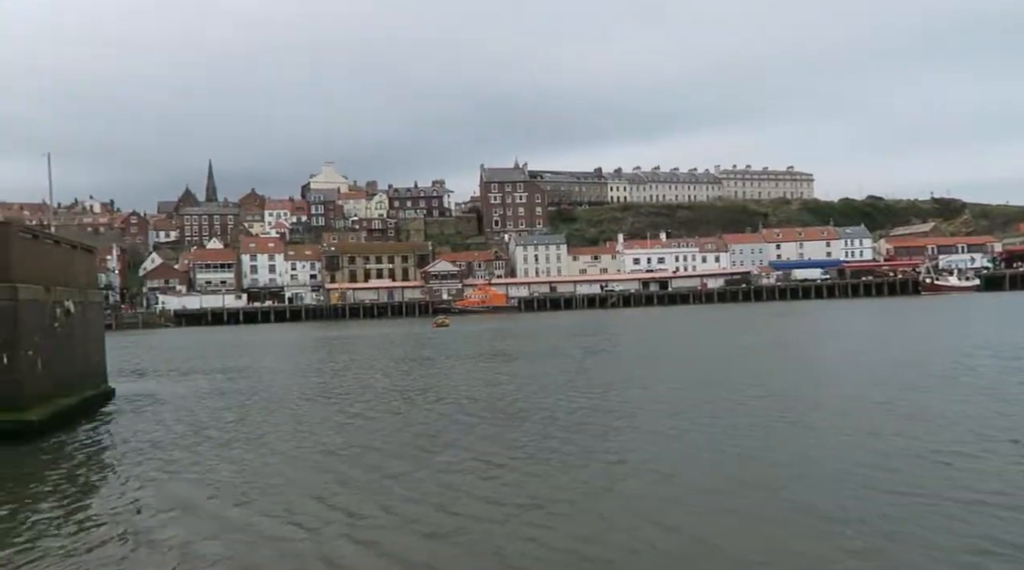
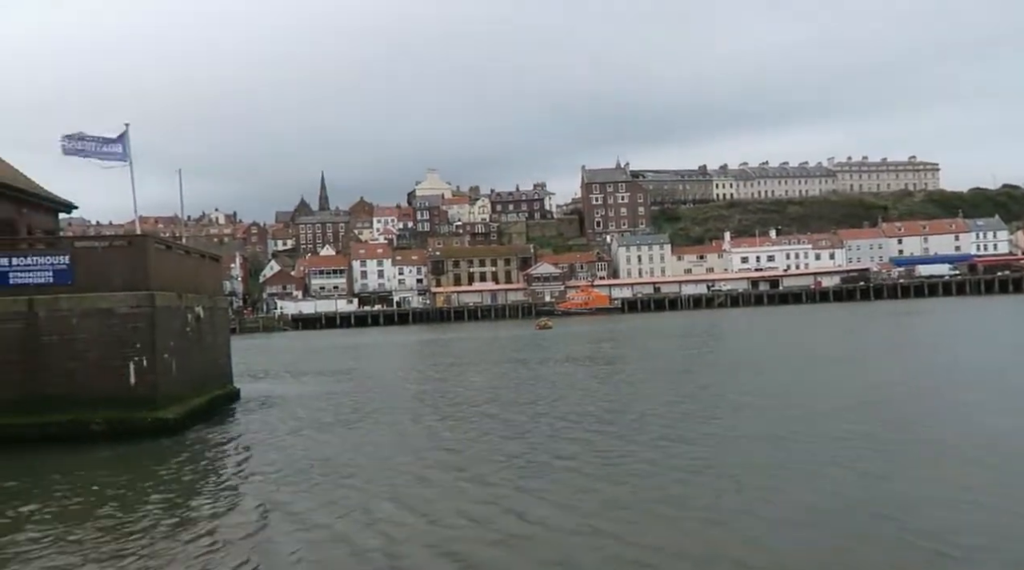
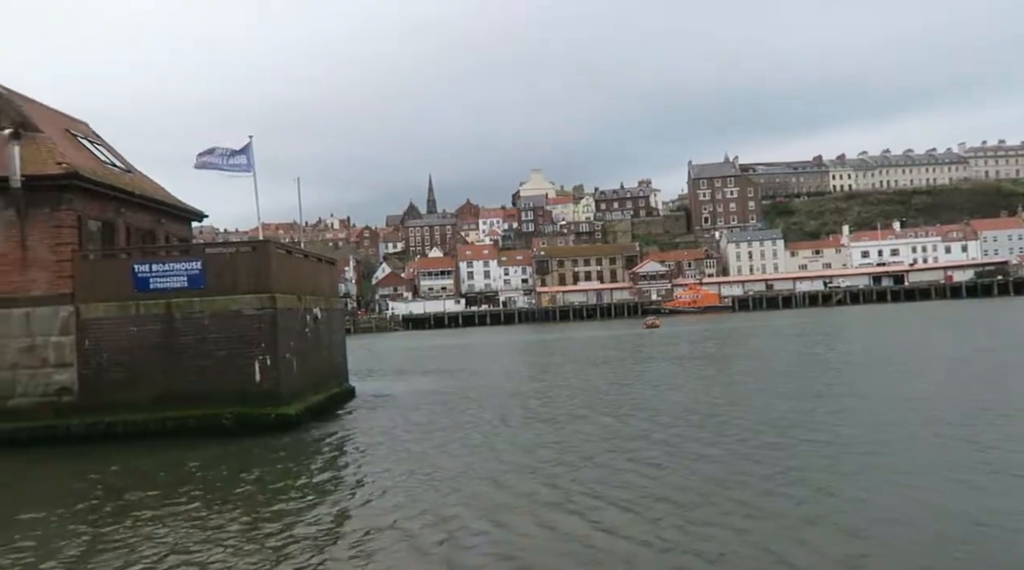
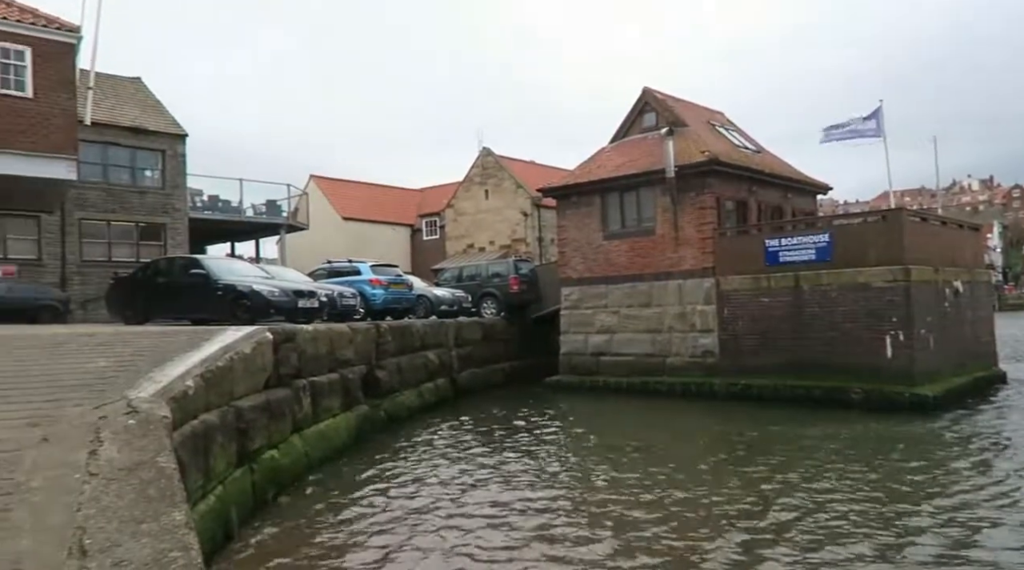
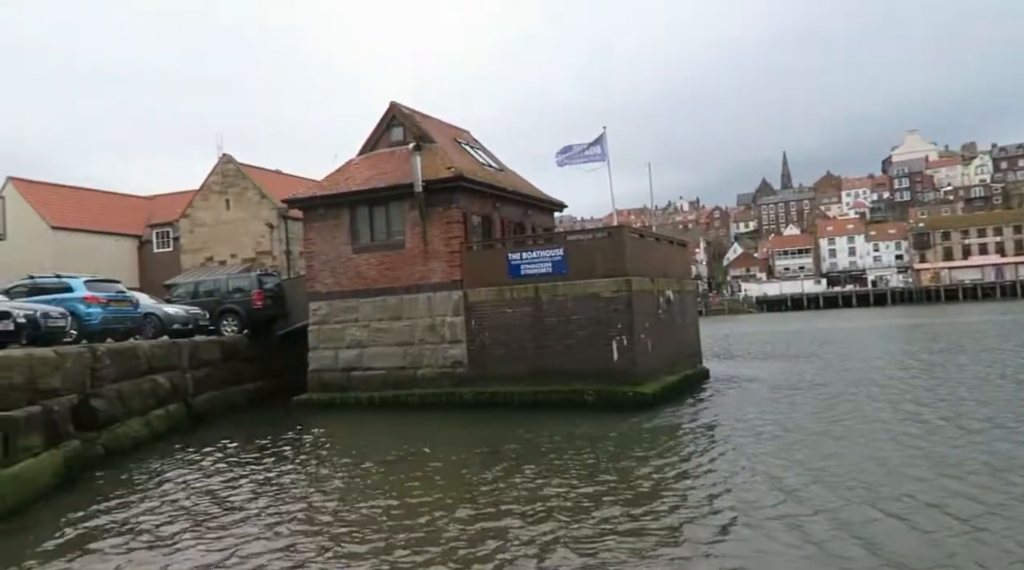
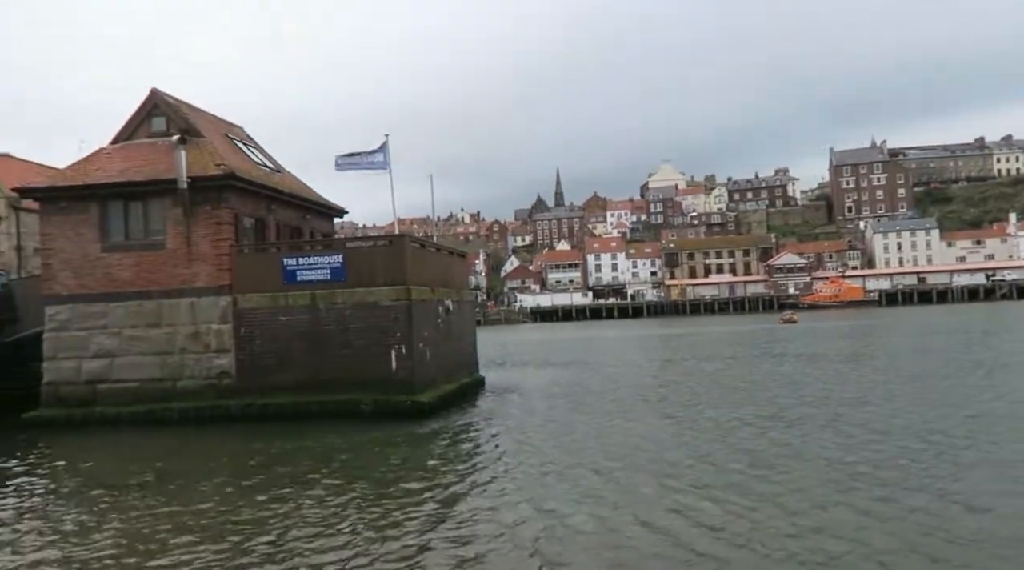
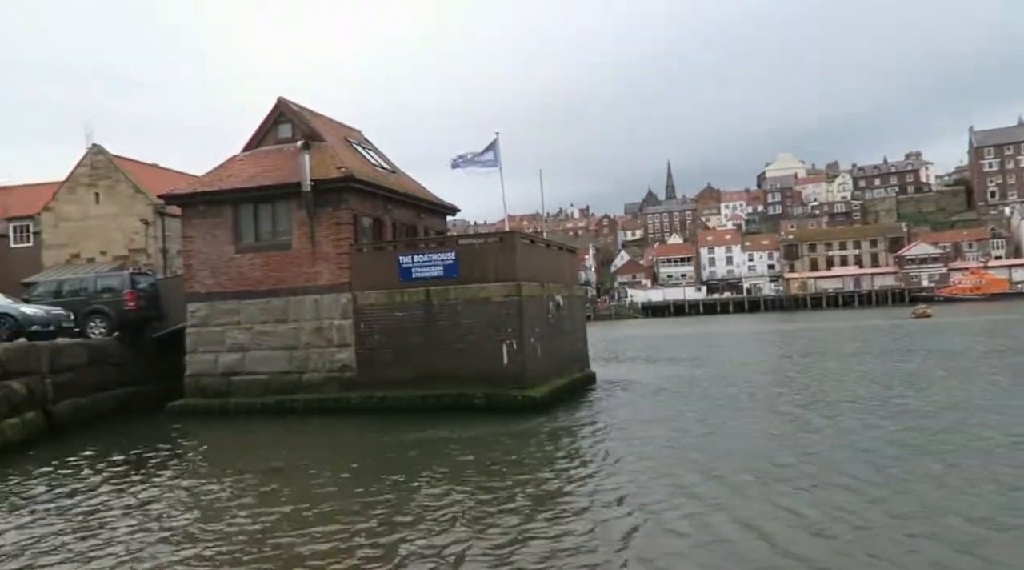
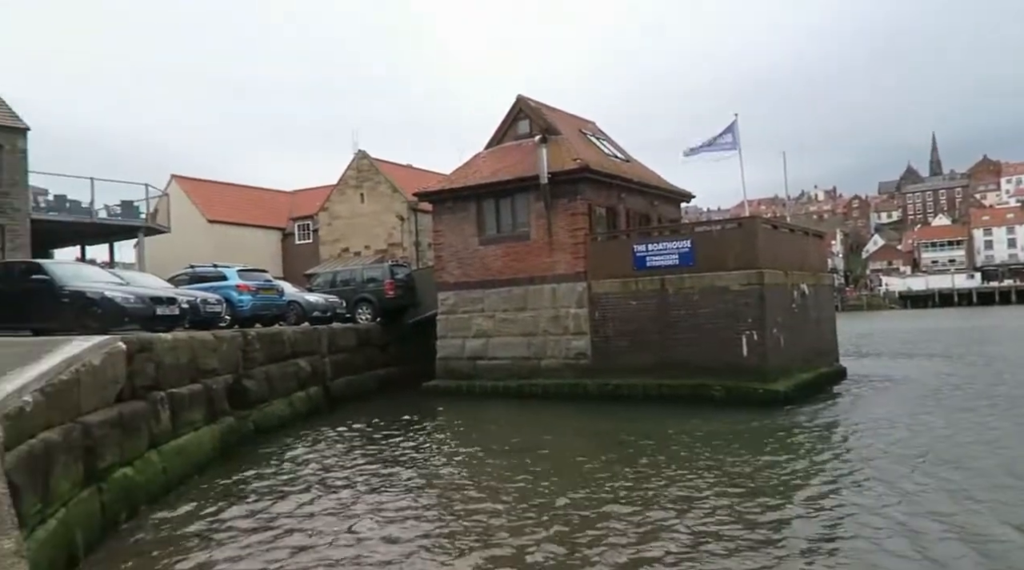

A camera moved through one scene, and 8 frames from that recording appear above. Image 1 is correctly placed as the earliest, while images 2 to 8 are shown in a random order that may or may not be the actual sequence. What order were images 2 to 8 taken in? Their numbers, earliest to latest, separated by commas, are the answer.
2, 3, 6, 7, 5, 8, 4
